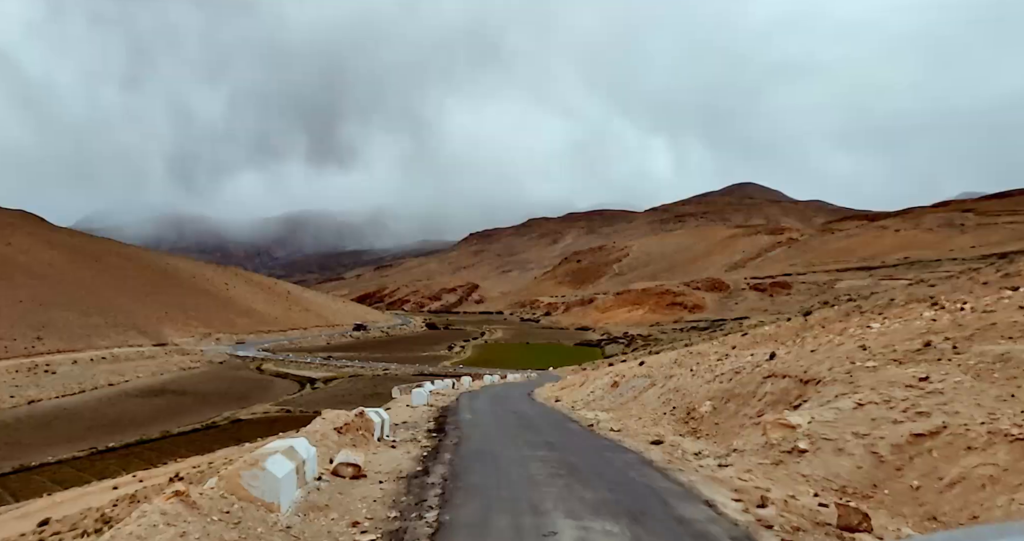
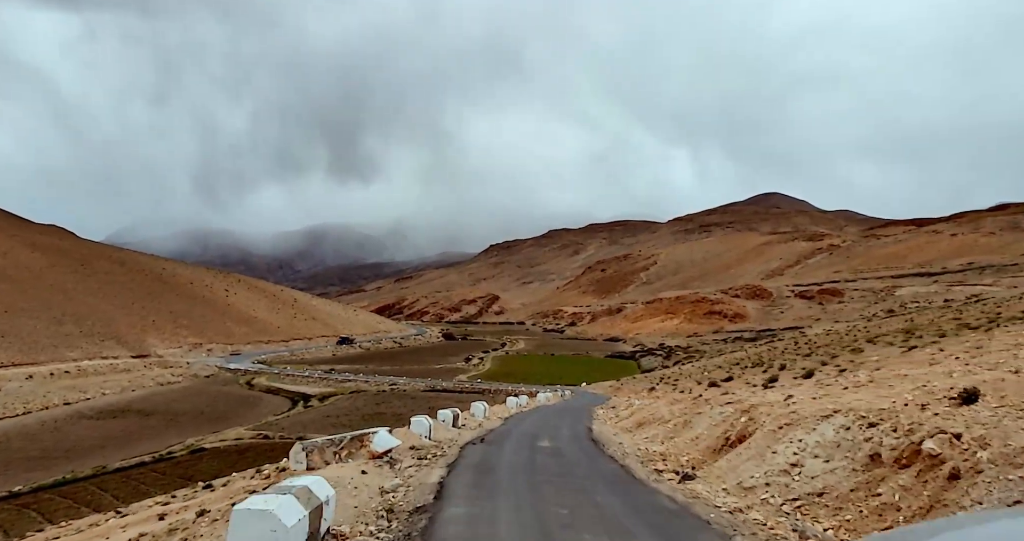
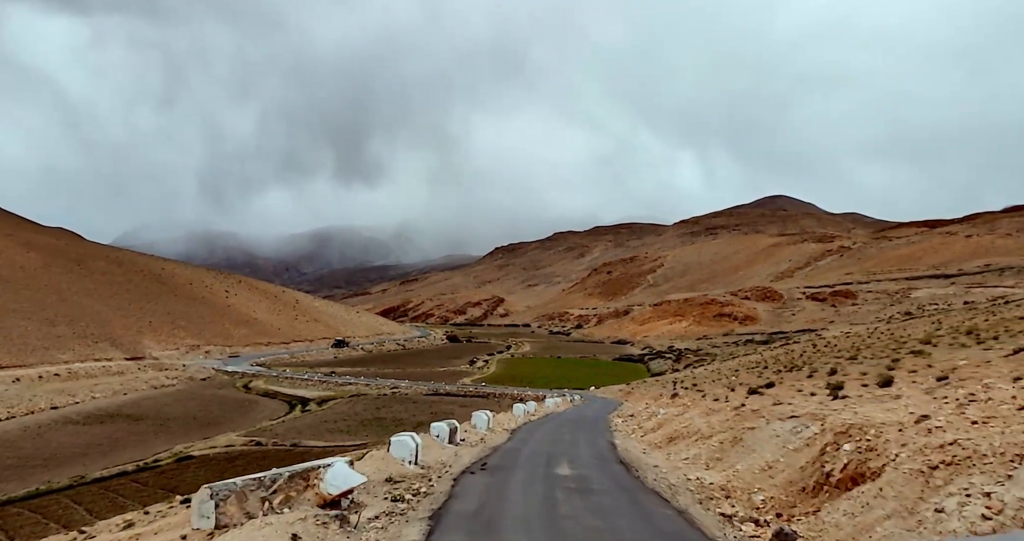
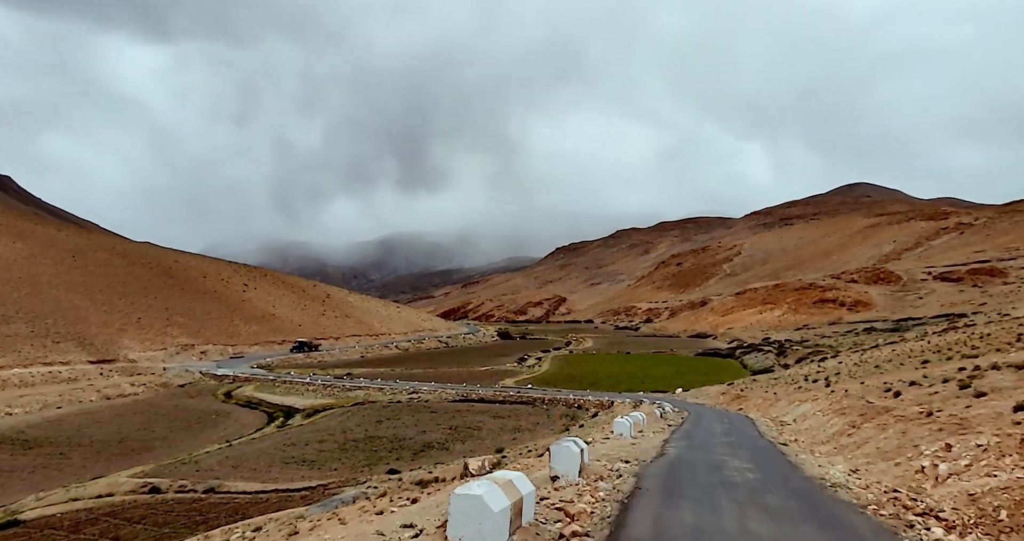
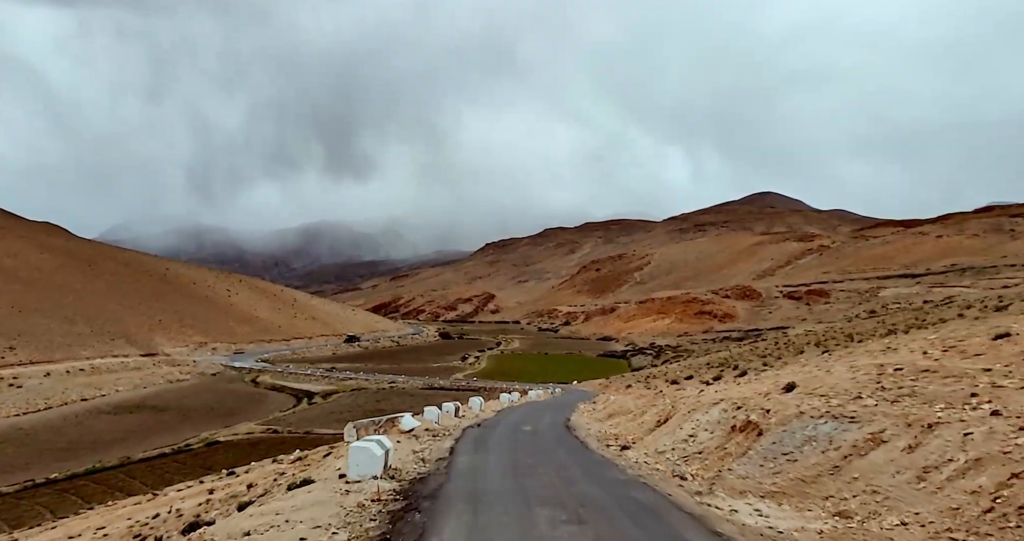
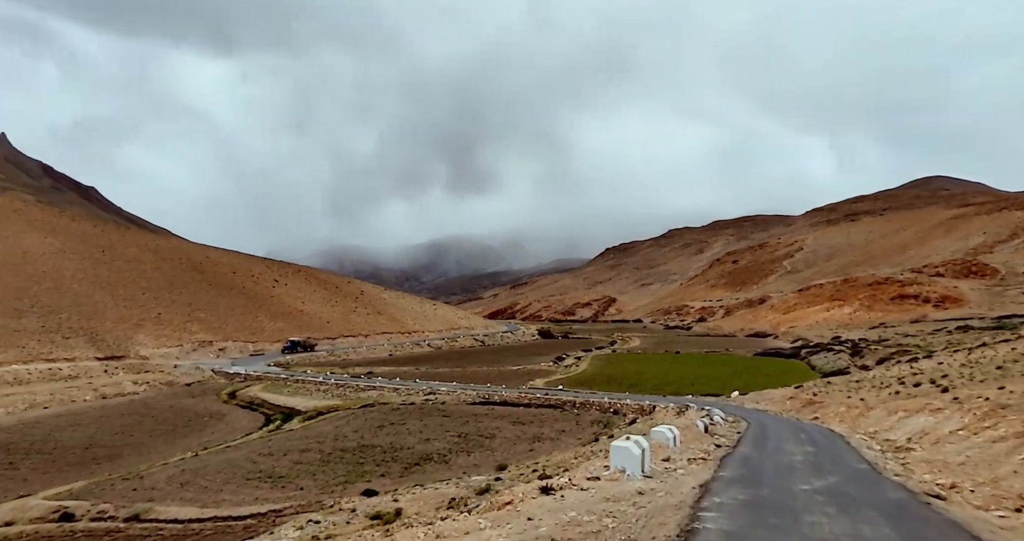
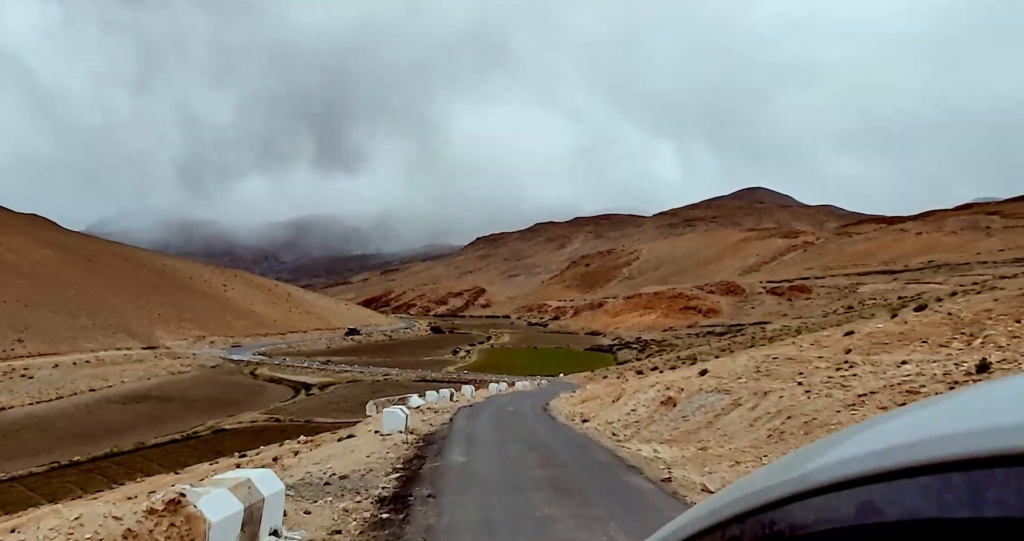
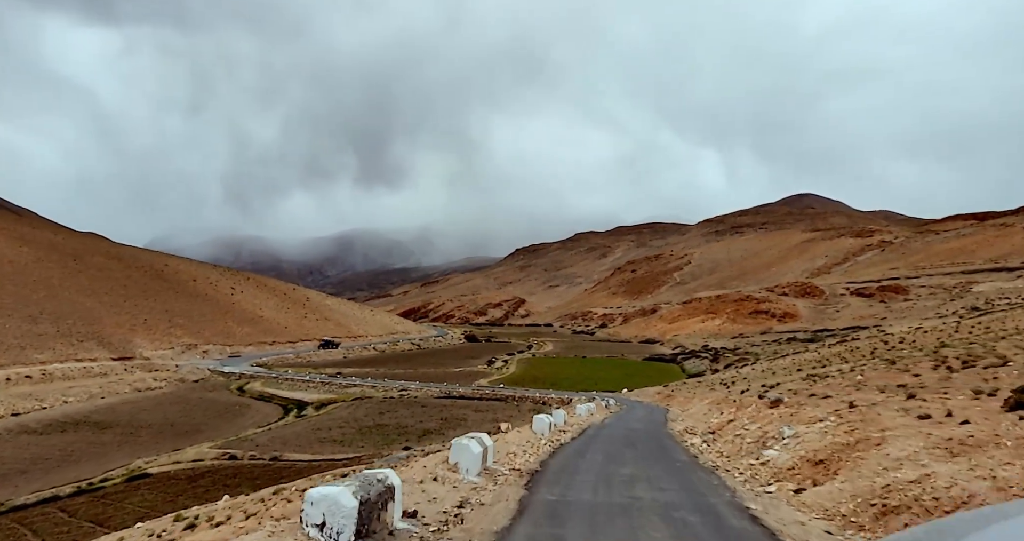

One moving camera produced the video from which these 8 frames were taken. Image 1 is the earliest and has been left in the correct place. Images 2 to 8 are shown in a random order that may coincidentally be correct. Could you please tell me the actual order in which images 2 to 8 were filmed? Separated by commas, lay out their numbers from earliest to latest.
7, 5, 2, 3, 8, 4, 6
